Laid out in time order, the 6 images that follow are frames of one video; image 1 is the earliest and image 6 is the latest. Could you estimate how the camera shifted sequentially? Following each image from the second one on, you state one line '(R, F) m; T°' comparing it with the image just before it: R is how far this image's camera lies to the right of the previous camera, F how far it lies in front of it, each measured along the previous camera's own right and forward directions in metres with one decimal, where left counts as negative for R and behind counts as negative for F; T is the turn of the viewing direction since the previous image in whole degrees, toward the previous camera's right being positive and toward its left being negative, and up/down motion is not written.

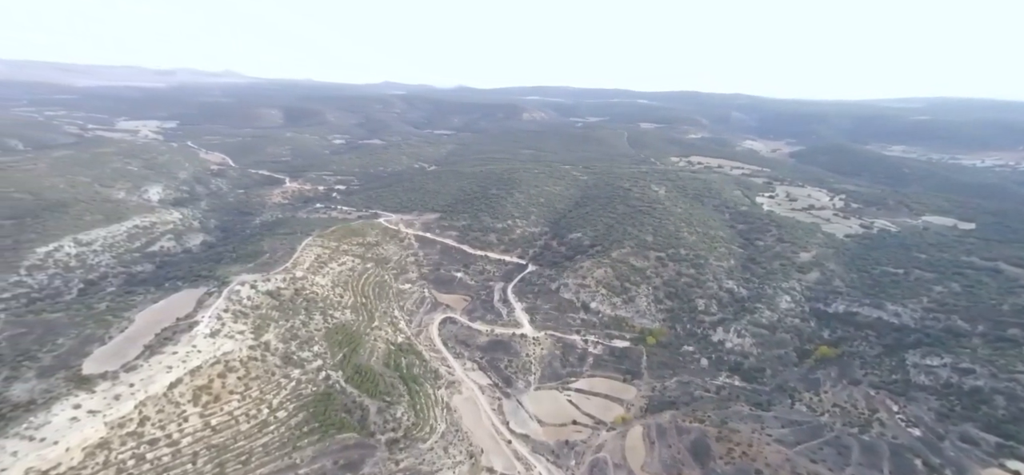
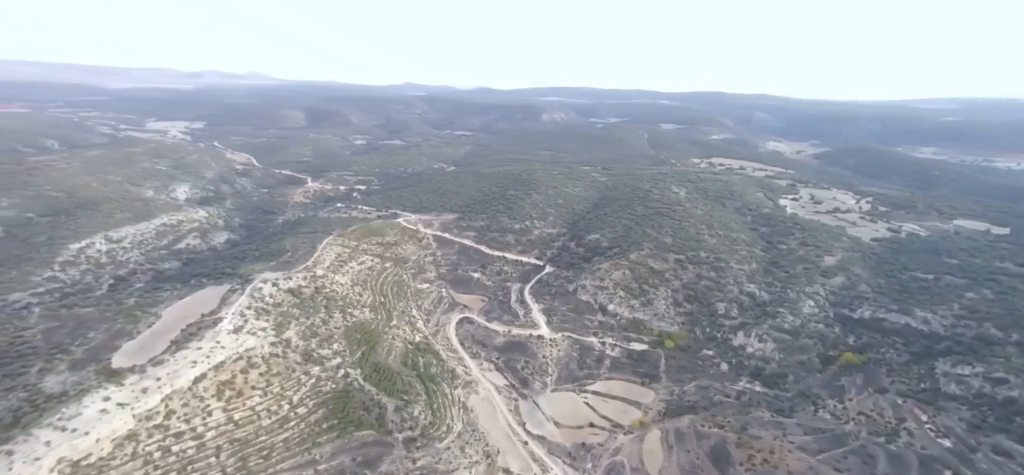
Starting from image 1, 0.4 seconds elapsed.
(-0.5, 0.0) m; -2°
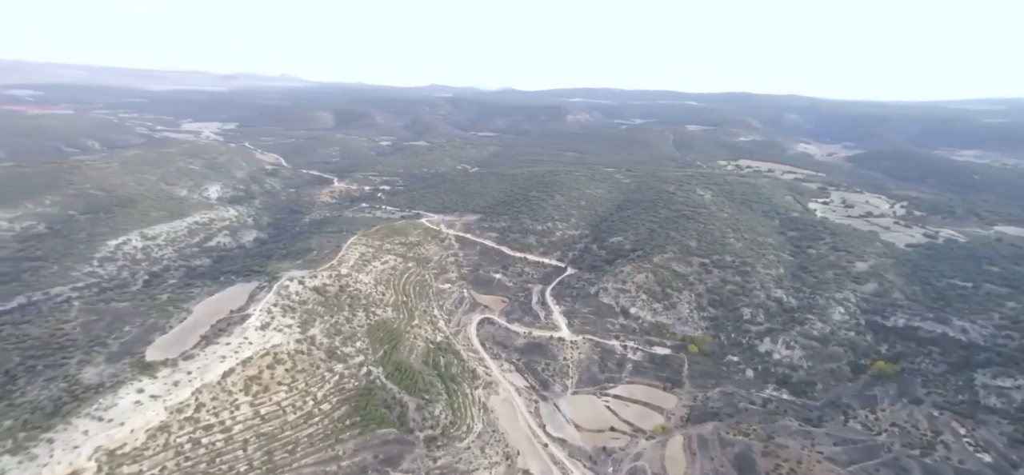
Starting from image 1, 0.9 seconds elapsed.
(-0.6, 0.0) m; -2°
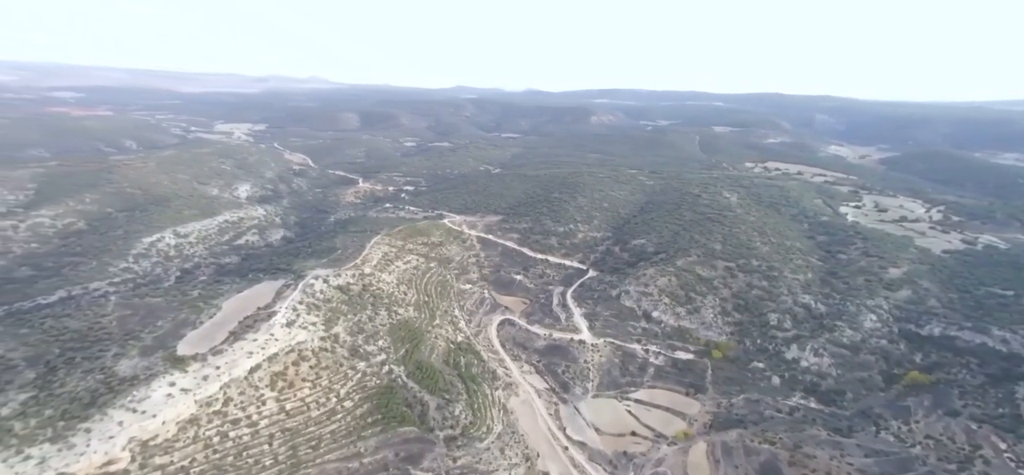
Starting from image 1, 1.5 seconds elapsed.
(-0.6, 0.0) m; -2°
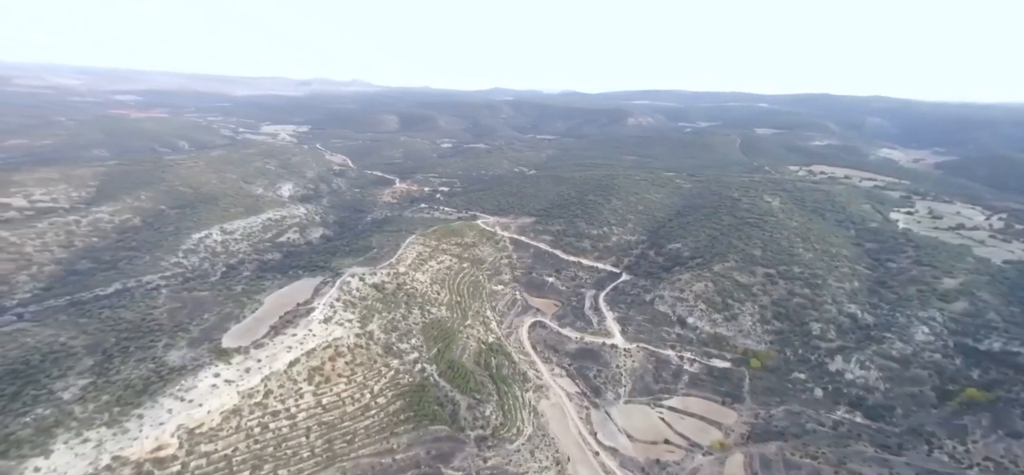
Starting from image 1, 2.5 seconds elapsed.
(-0.9, 0.0) m; -3°
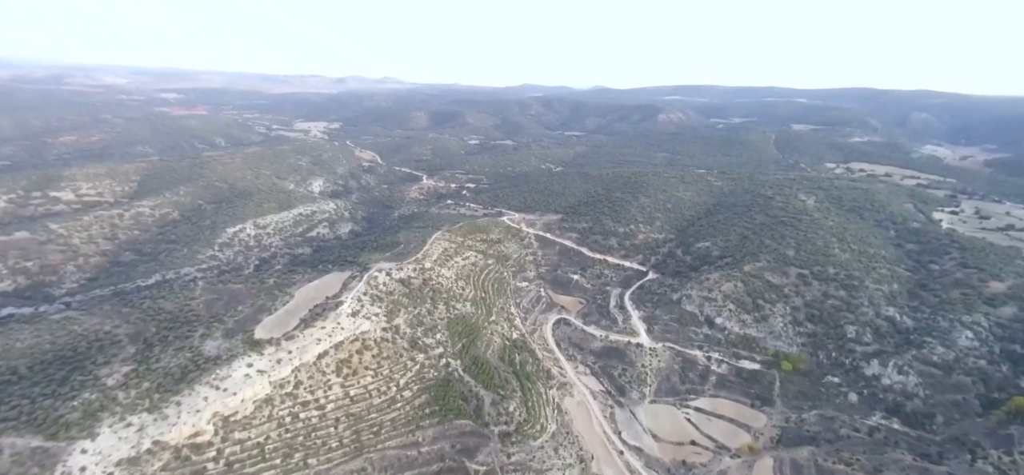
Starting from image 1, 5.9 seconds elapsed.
(-0.7, 0.0) m; -2°
